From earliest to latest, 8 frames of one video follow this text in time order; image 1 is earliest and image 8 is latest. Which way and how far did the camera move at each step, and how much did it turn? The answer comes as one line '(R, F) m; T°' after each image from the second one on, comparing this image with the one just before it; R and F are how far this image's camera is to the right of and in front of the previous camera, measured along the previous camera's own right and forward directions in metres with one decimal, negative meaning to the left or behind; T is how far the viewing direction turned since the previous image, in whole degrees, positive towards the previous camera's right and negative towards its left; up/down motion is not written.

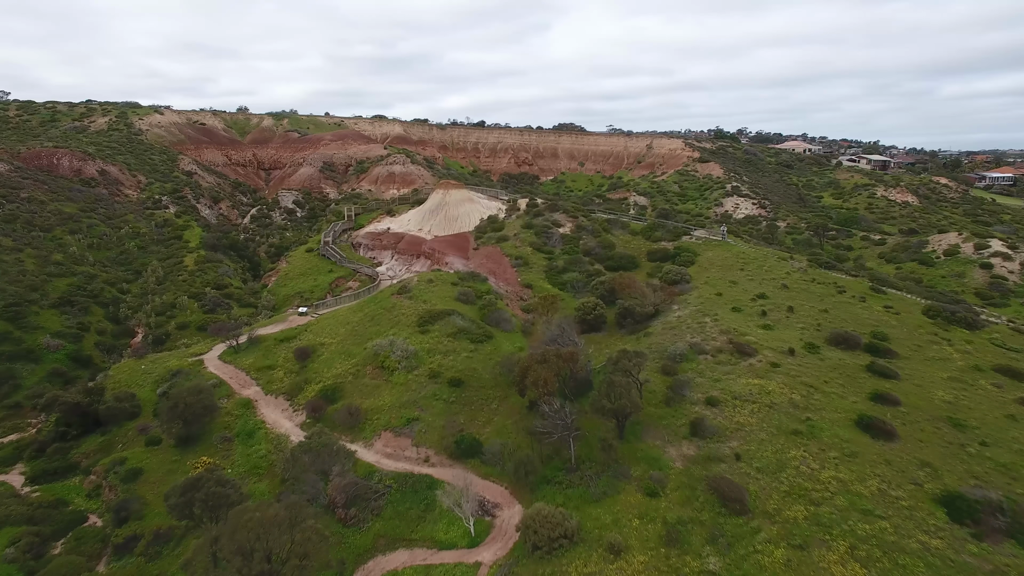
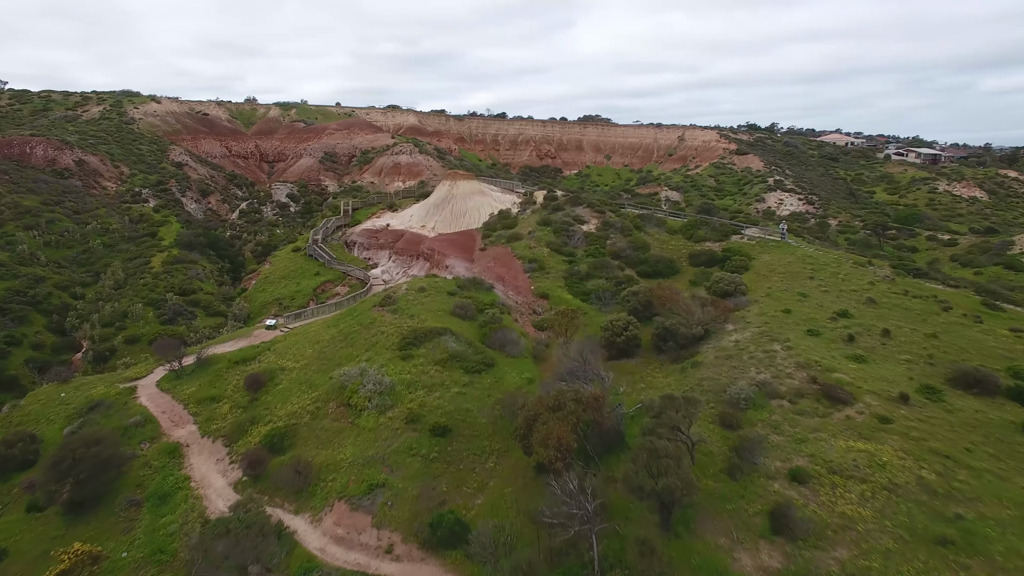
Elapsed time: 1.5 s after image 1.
(+0.7, +7.5) m; -2°
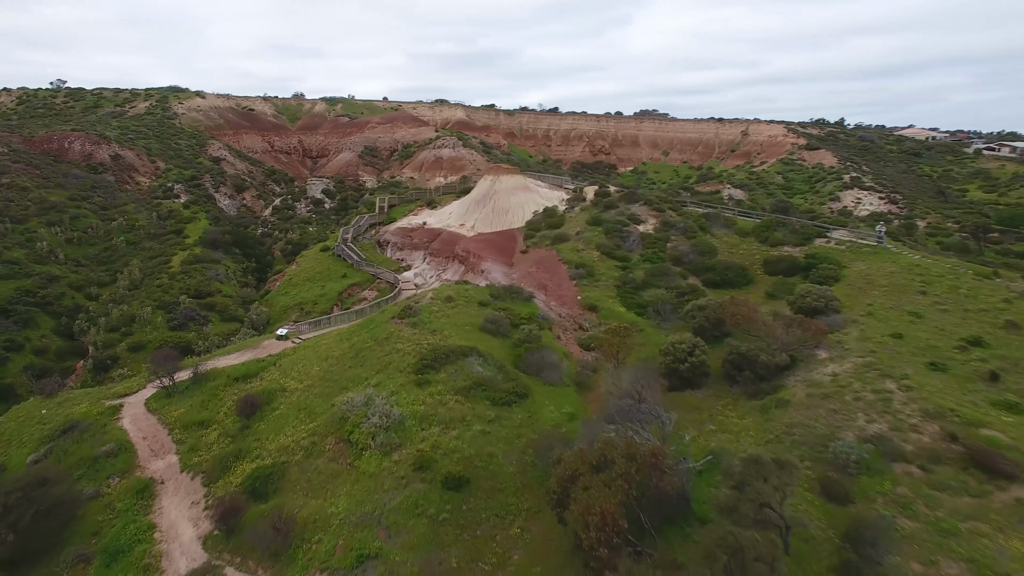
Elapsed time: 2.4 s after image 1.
(+0.4, +4.7) m; -5°
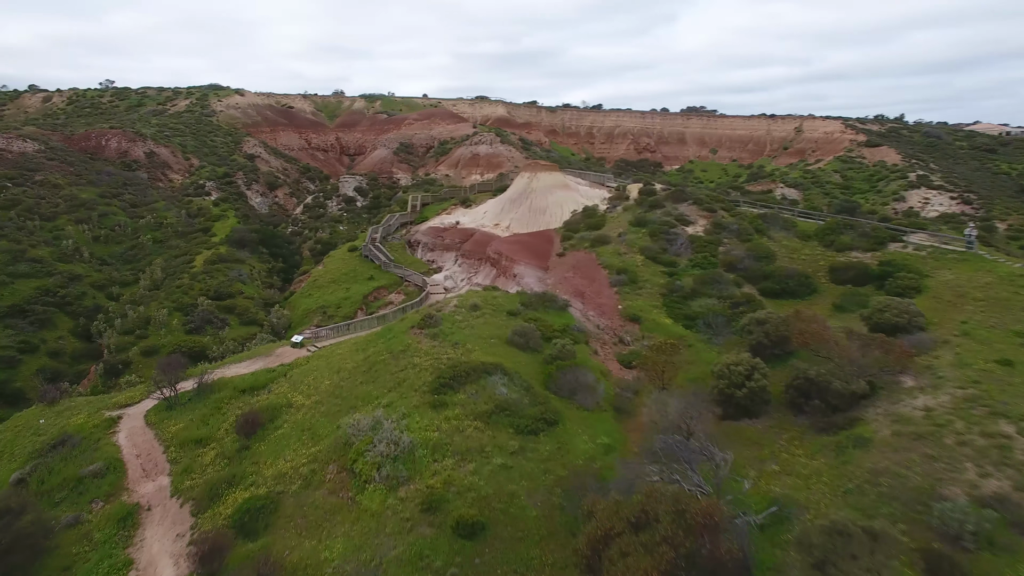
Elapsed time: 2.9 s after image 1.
(+0.4, +2.8) m; -4°
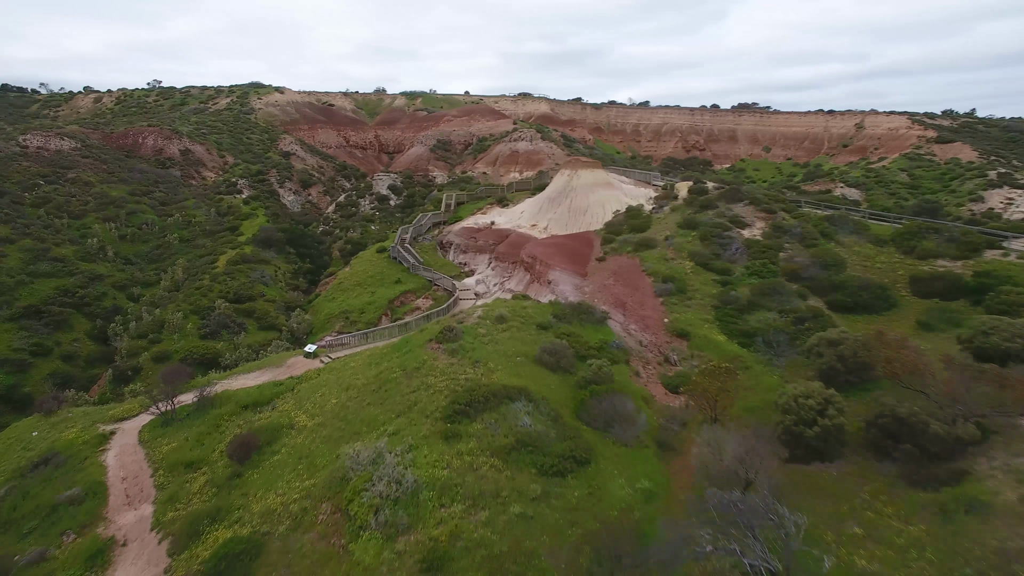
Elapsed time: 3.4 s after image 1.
(+0.4, +2.8) m; -4°
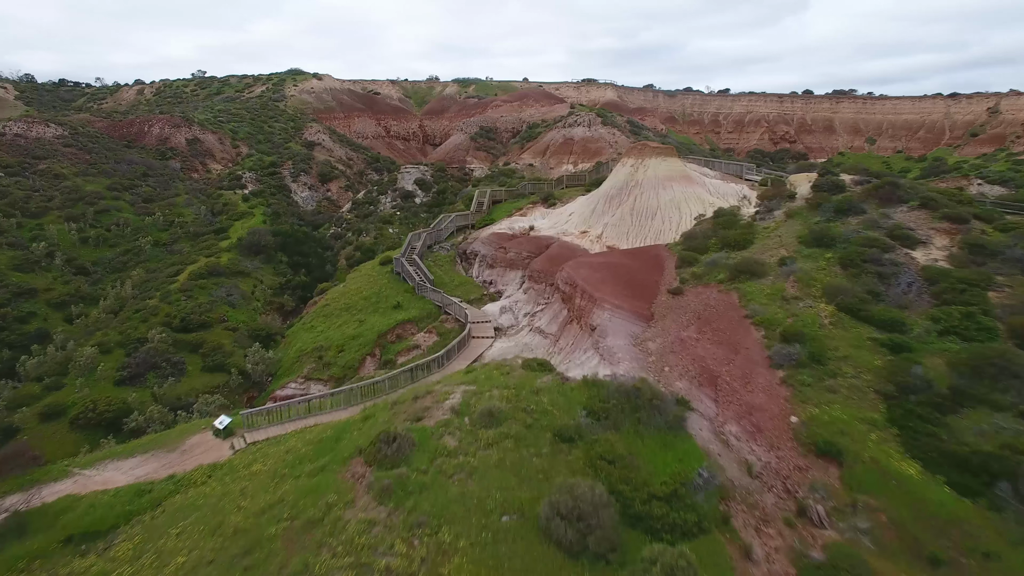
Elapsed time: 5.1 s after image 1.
(+1.2, +9.9) m; -6°
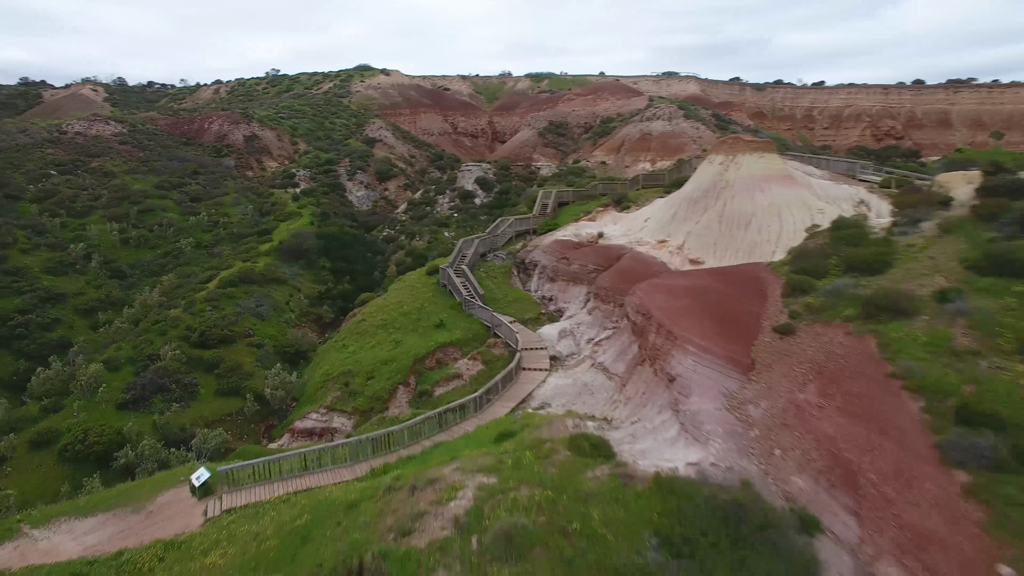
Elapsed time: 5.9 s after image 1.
(+0.5, +4.2) m; -6°
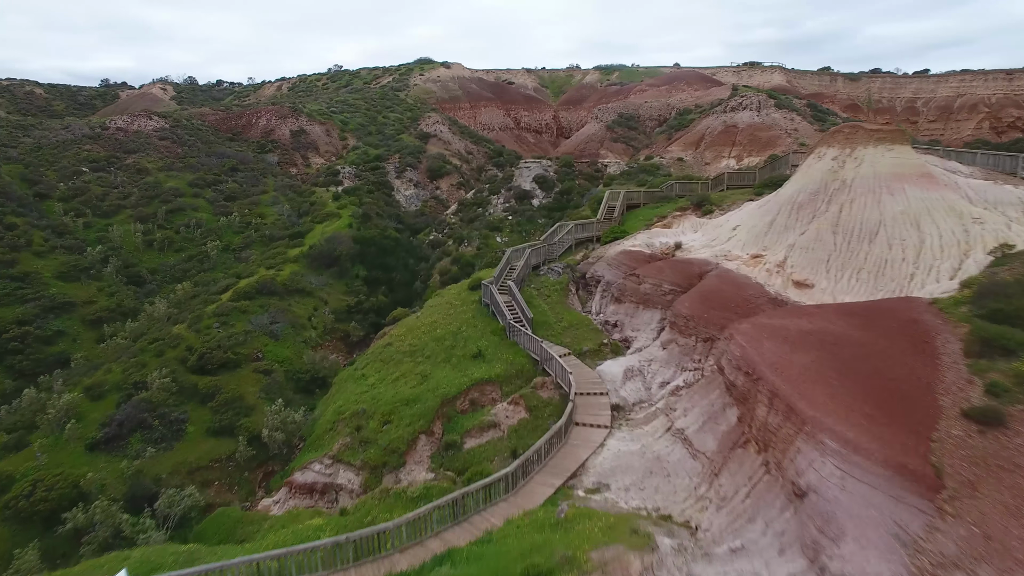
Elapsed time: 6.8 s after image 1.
(+0.4, +4.5) m; -6°
